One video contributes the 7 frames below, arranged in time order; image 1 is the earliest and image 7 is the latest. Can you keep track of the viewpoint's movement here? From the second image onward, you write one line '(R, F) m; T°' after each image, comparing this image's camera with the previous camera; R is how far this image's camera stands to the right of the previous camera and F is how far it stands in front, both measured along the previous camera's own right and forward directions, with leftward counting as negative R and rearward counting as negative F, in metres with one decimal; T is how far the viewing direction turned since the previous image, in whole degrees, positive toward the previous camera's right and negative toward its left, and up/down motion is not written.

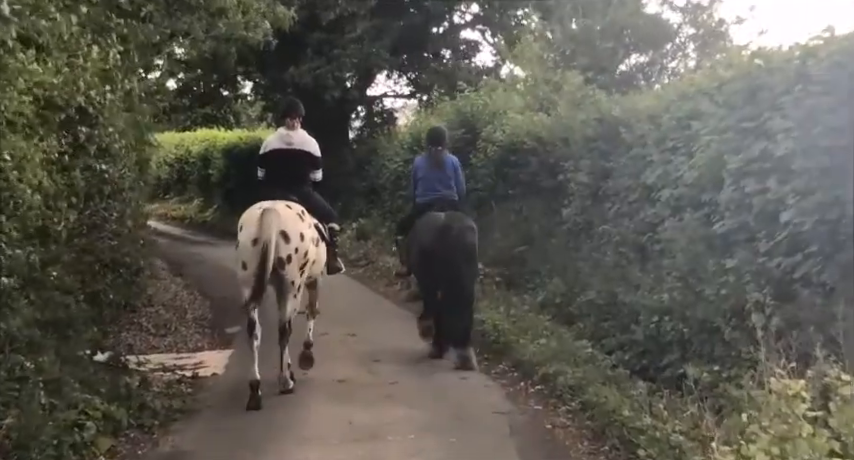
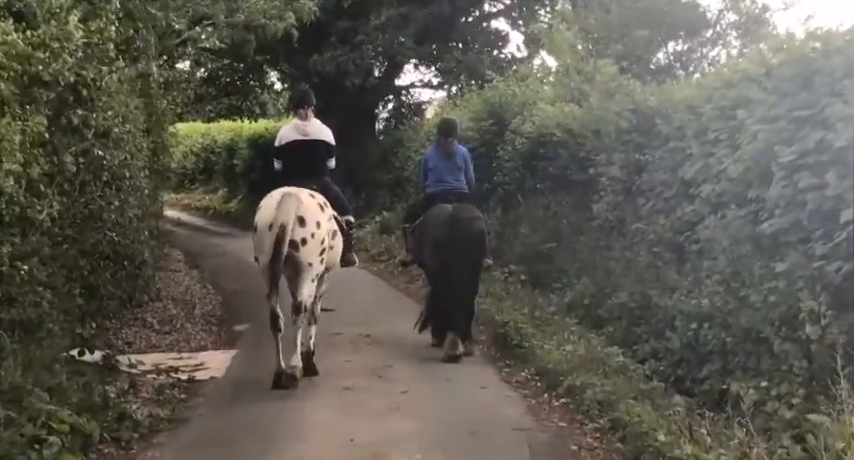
(+0.1, +0.8) m; -2°
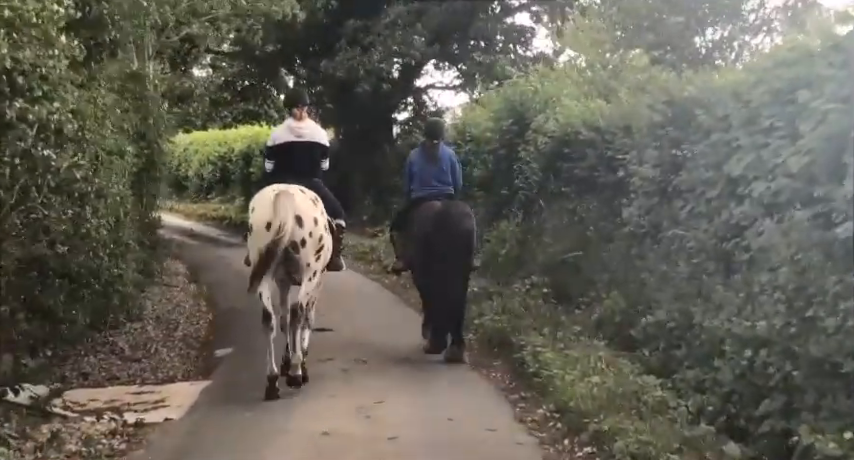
(+0.2, +1.5) m; -2°
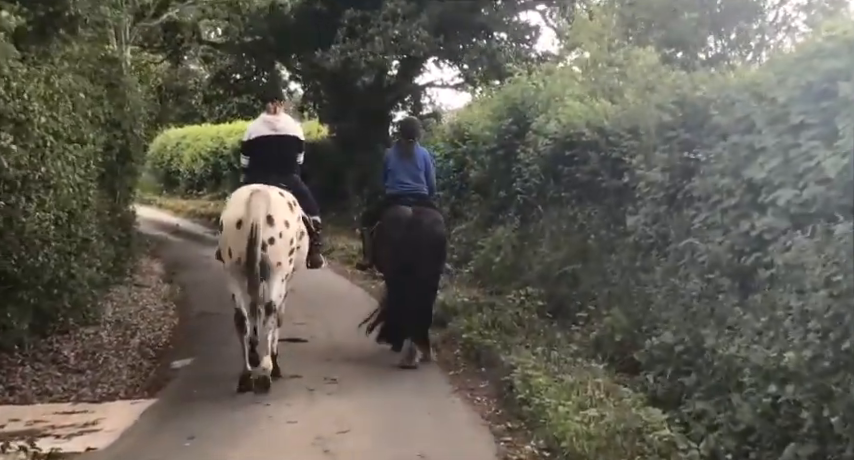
(+0.2, +1.0) m; 0°
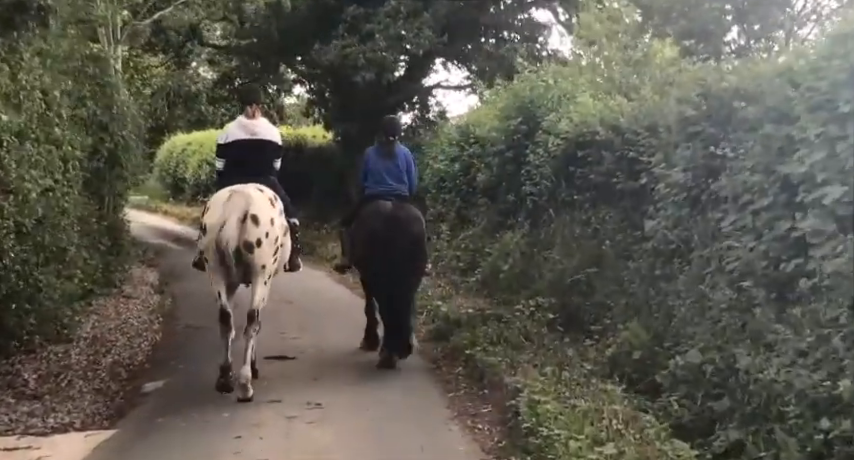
(+0.1, +0.9) m; -1°
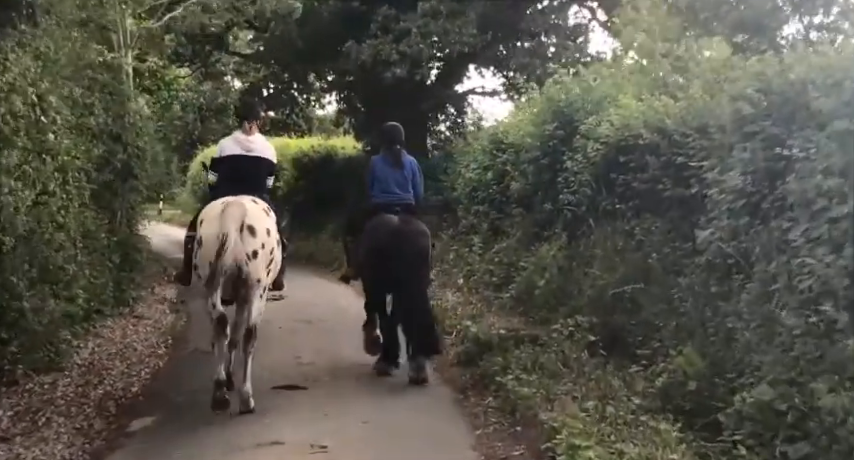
(+0.1, +1.0) m; -2°
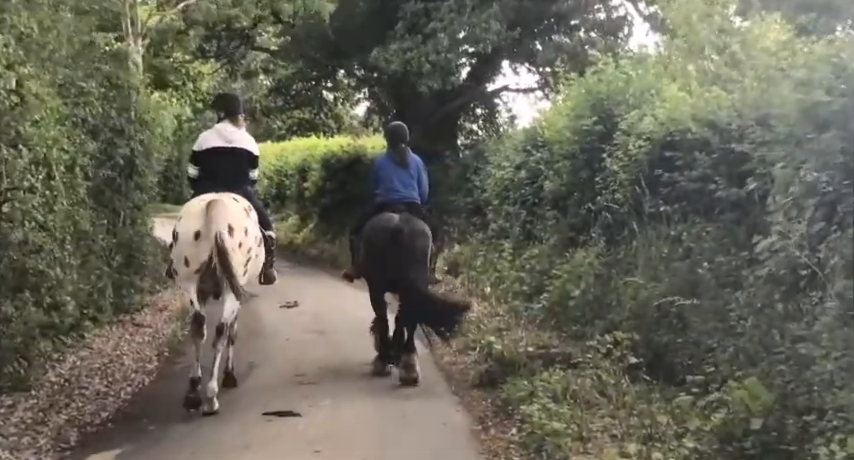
(+0.2, +1.2) m; -2°
